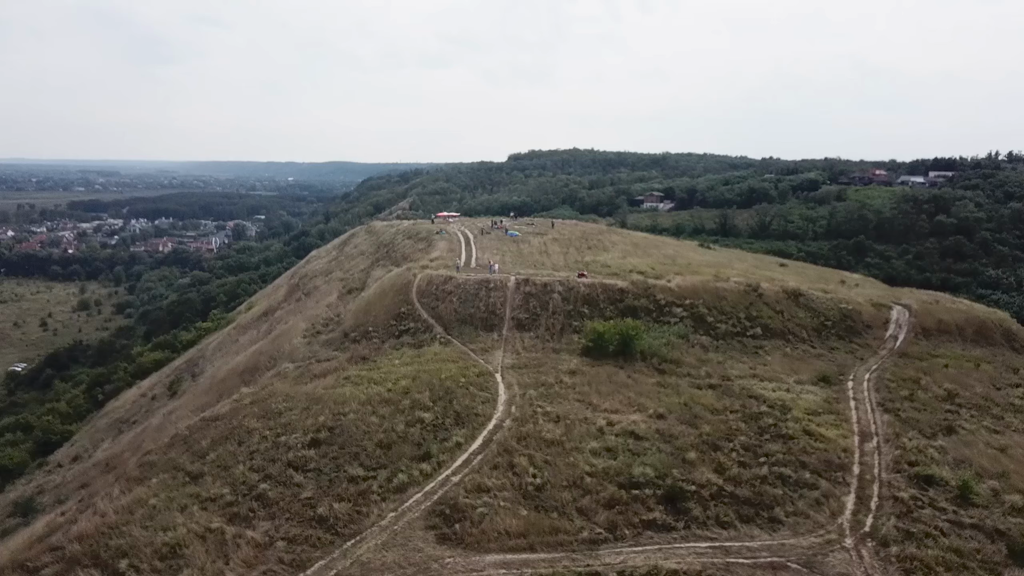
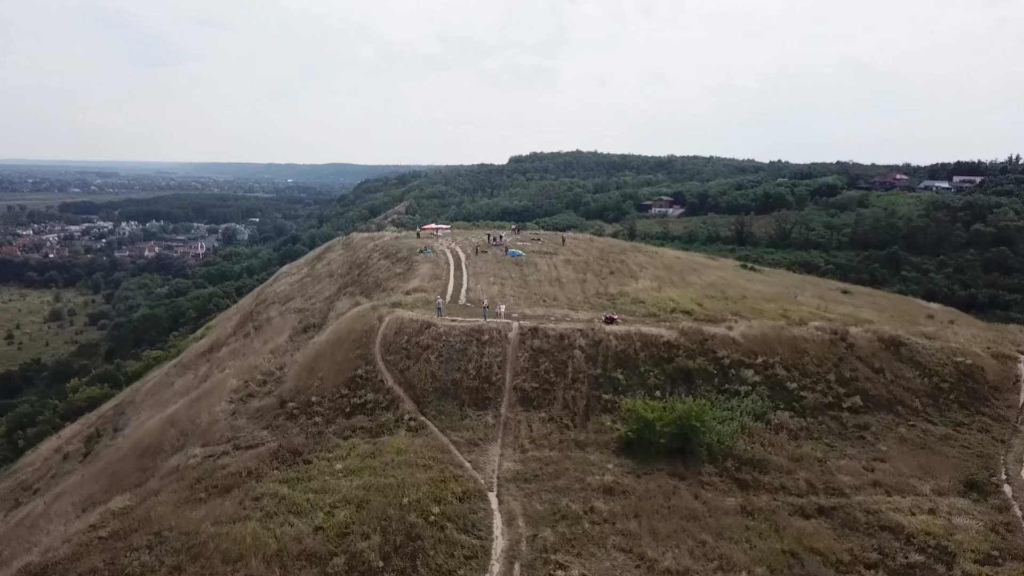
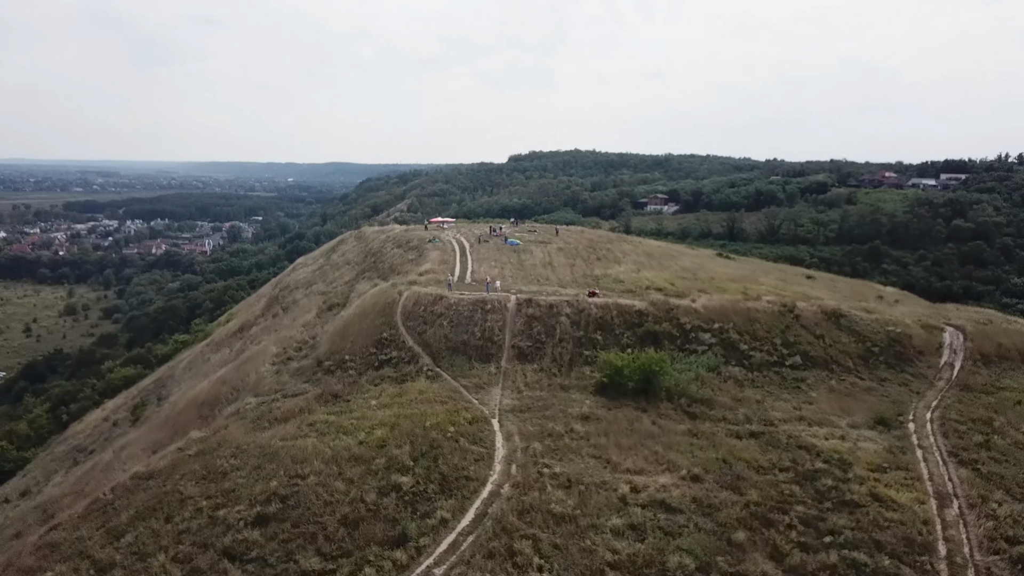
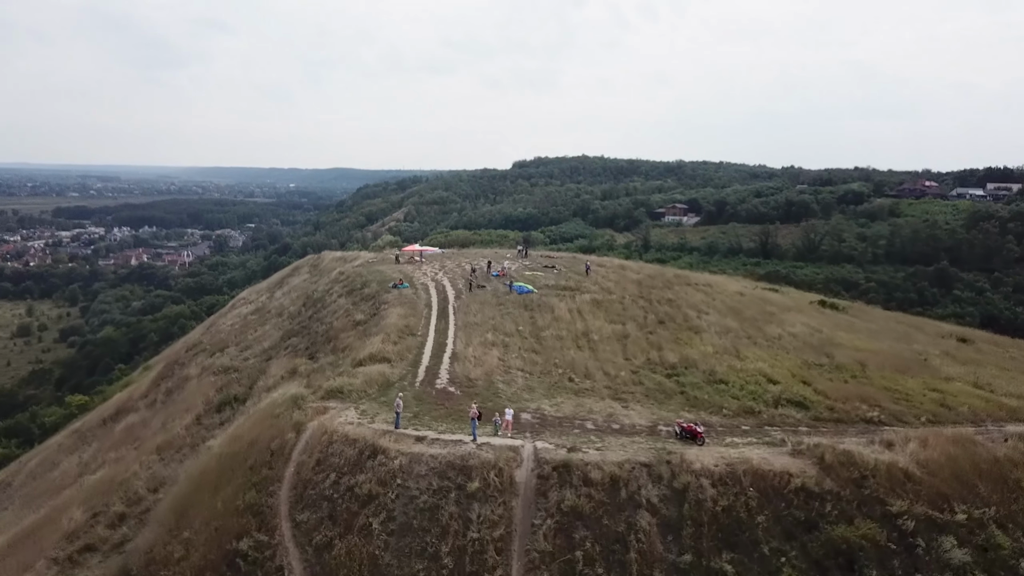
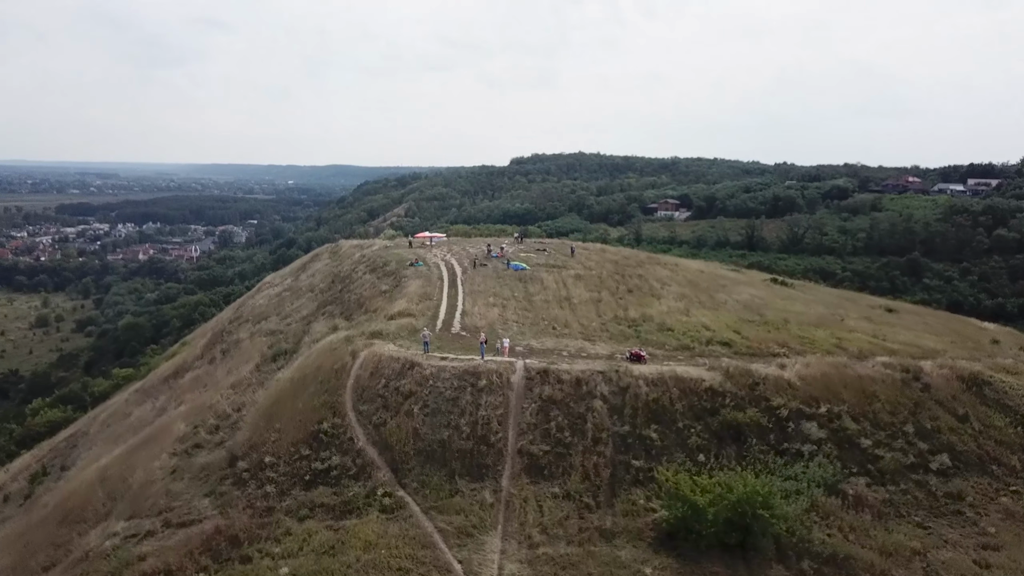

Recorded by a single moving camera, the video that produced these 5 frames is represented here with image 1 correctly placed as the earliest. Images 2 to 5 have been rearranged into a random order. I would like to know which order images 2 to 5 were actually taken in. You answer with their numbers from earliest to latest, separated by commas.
3, 2, 5, 4
